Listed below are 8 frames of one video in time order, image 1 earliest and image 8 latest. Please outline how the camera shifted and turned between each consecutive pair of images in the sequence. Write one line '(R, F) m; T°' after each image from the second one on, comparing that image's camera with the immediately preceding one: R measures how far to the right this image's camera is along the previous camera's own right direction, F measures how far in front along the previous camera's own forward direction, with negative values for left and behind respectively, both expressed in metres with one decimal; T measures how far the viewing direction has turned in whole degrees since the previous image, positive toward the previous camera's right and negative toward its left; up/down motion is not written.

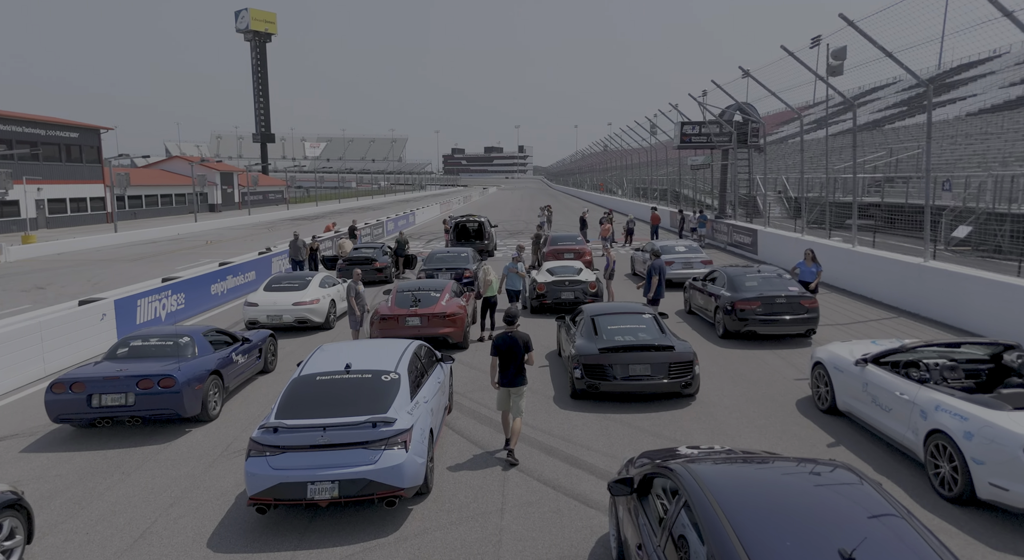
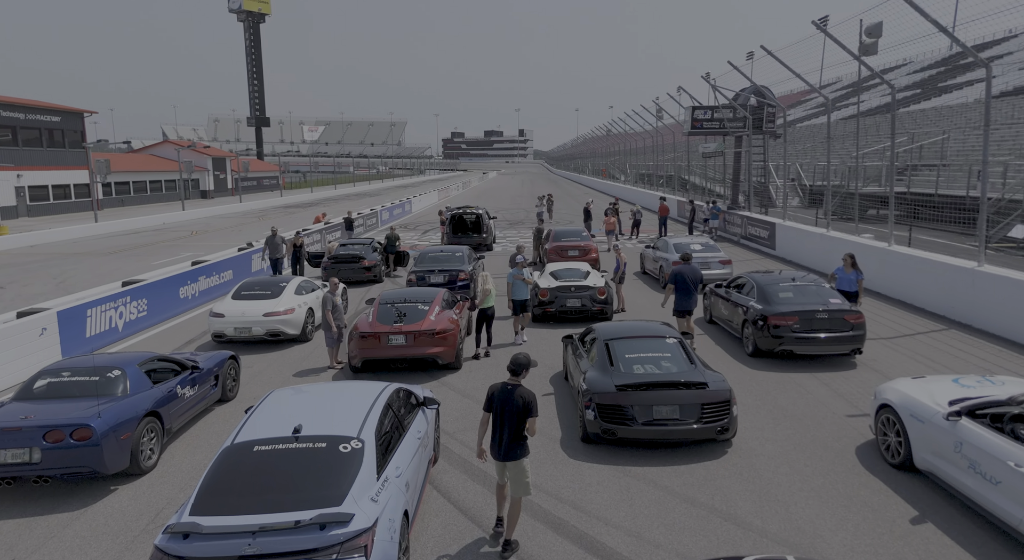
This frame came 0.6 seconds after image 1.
(0.0, +1.6) m; 0°
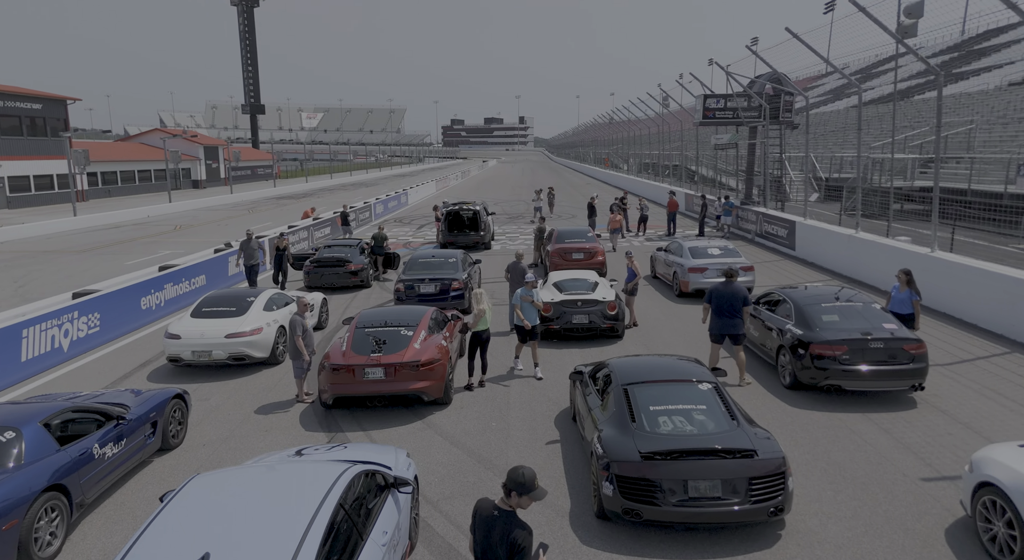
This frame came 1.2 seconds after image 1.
(0.0, +1.6) m; 0°
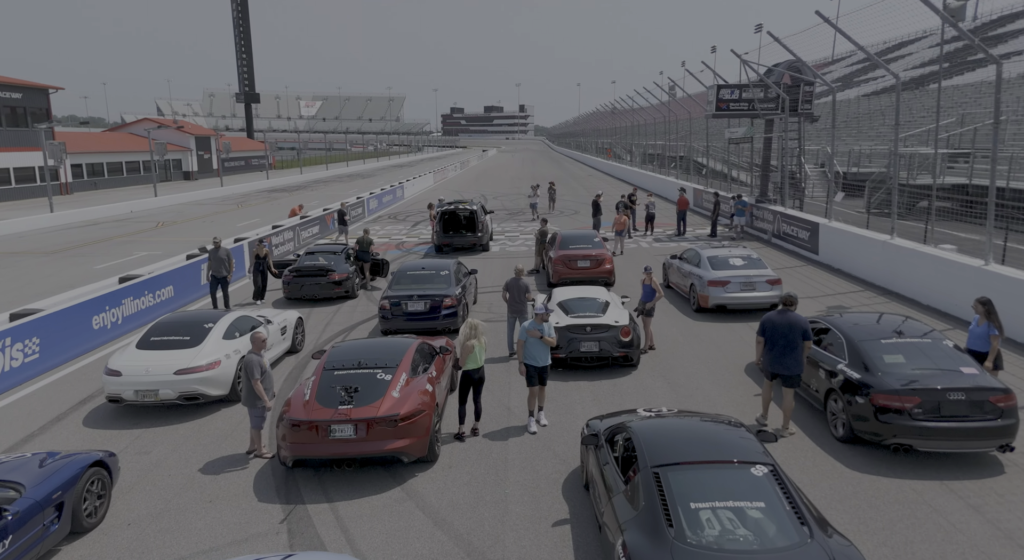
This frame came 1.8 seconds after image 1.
(0.0, +1.6) m; 0°
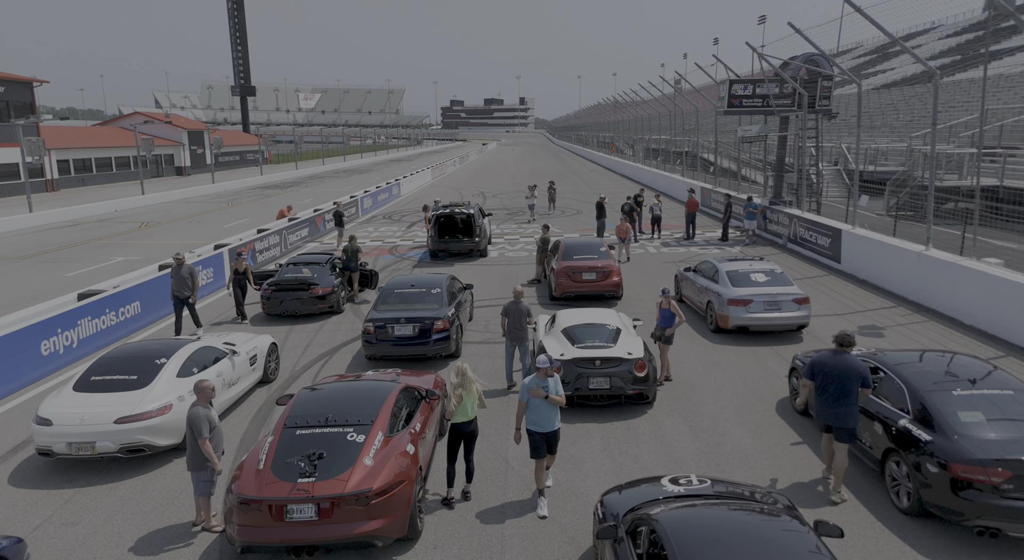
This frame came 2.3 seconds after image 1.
(0.0, +1.3) m; 0°
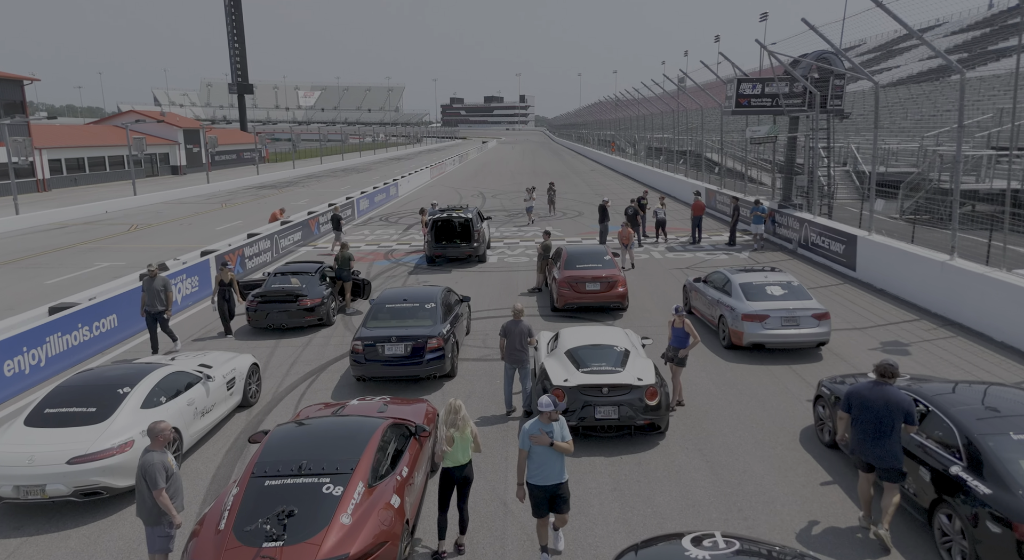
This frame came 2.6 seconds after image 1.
(0.0, +0.8) m; 0°
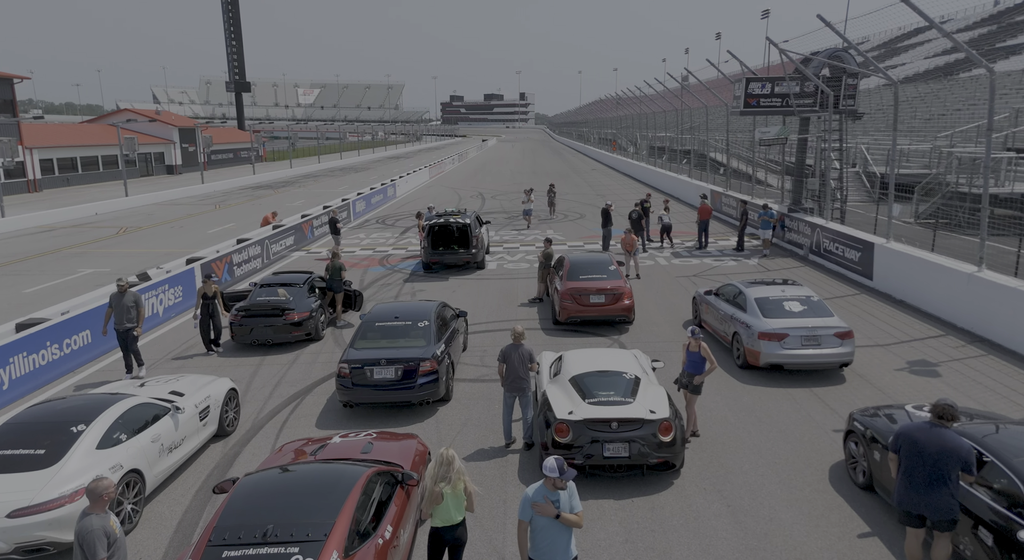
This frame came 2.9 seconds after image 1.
(0.0, +0.8) m; 0°
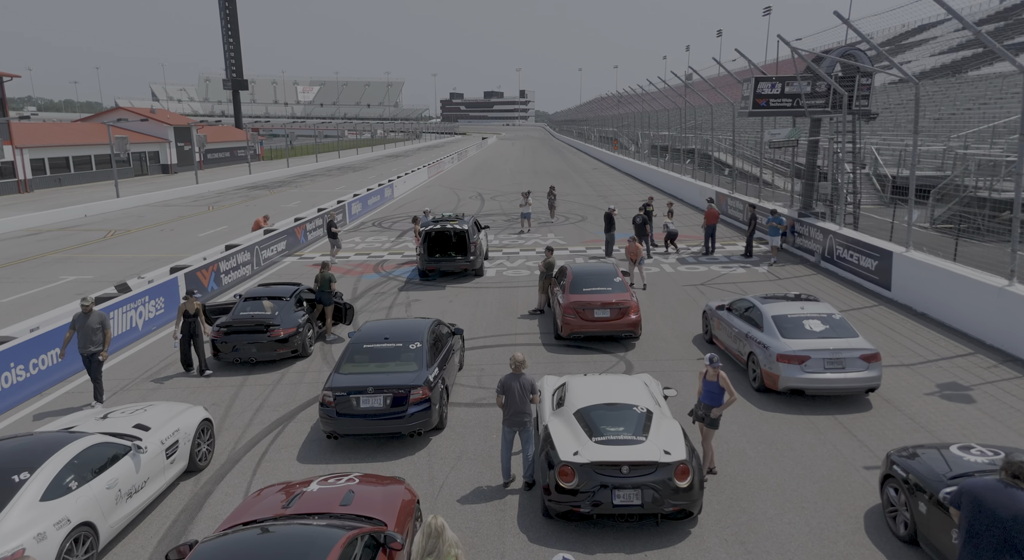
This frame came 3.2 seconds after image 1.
(0.0, +0.8) m; 0°
